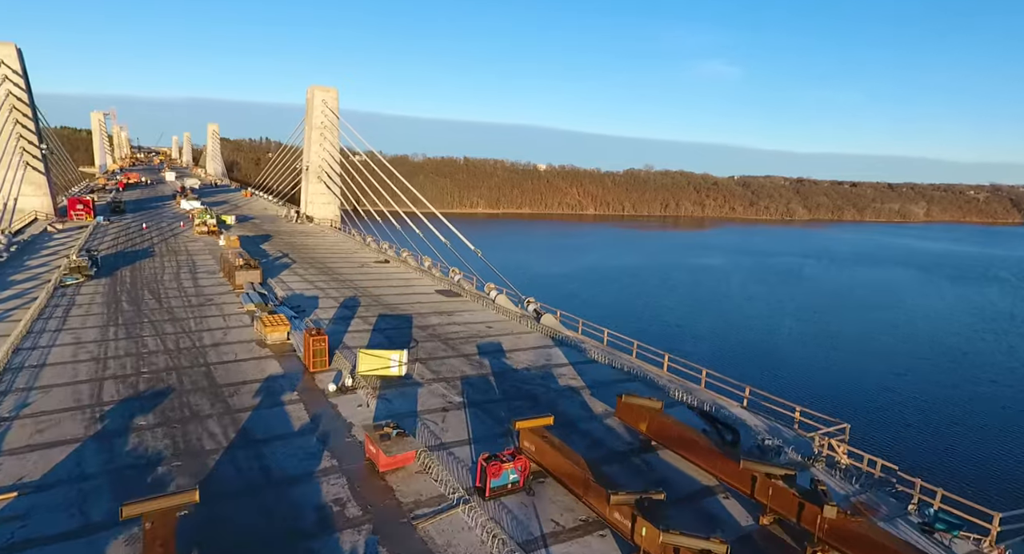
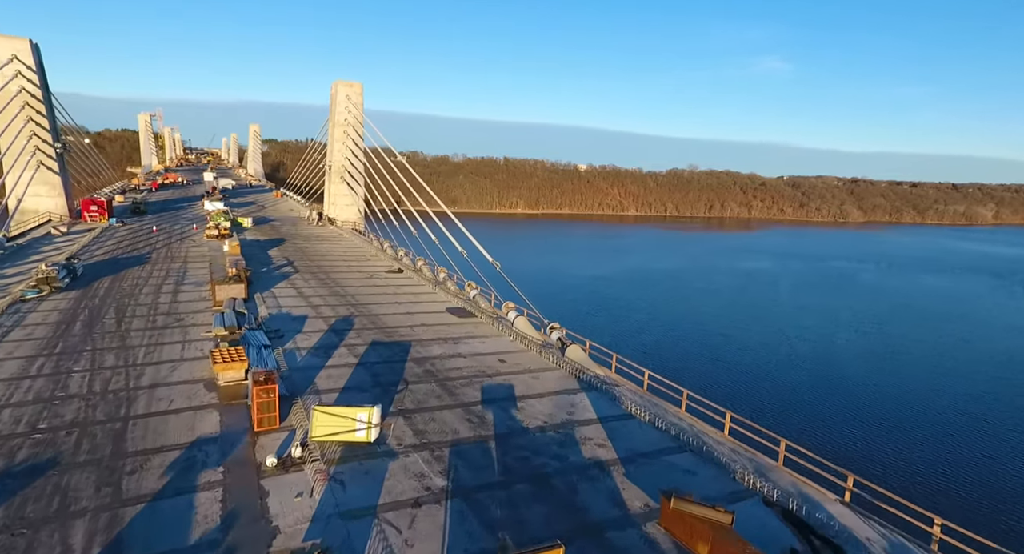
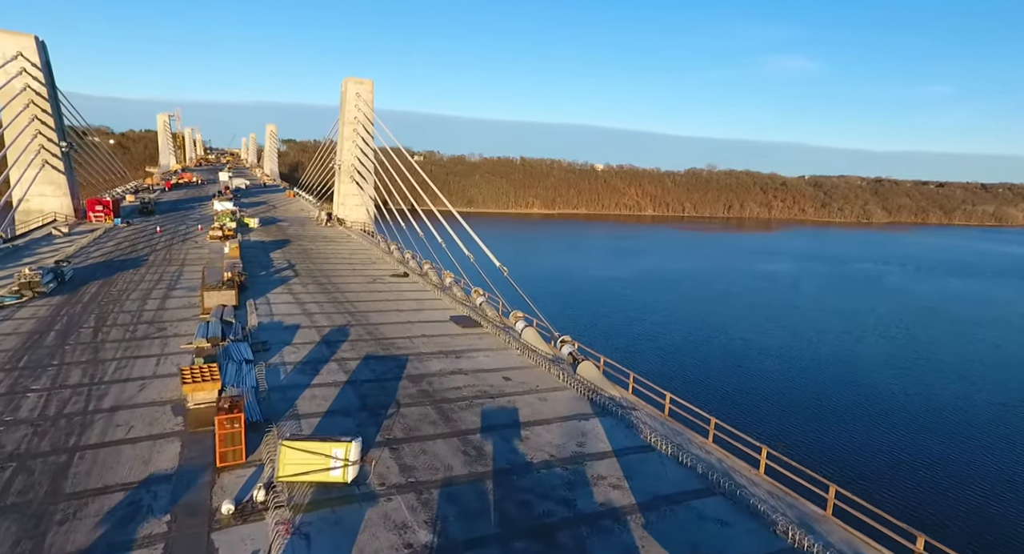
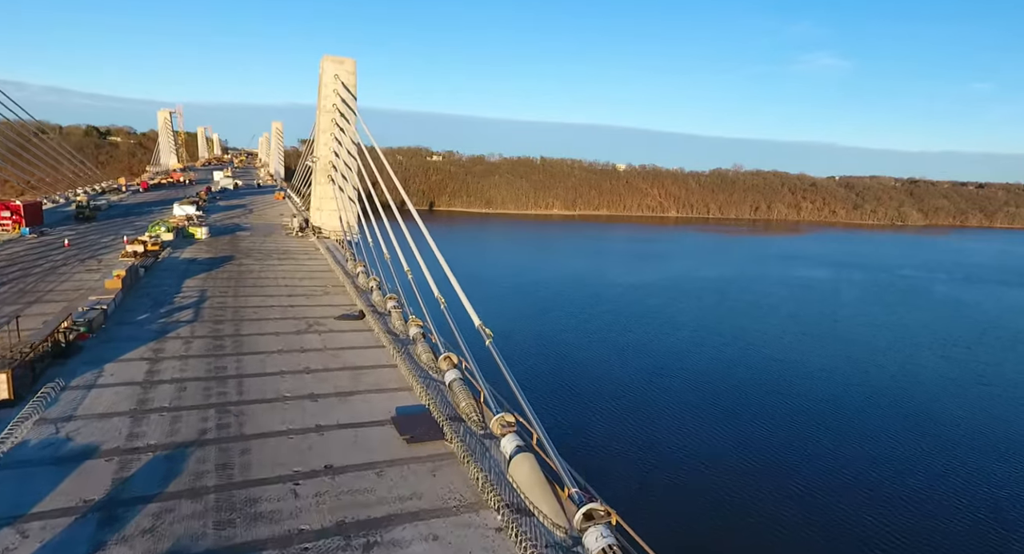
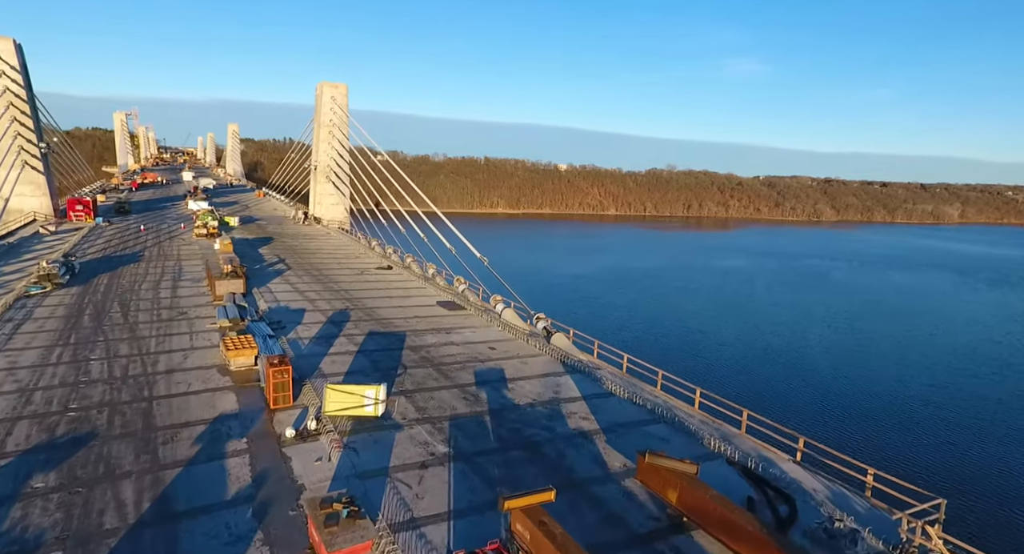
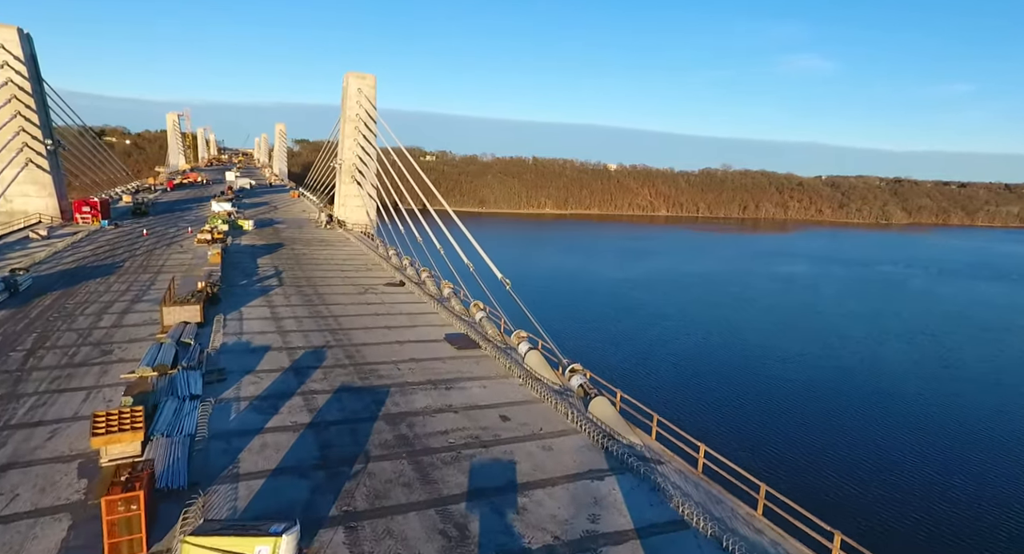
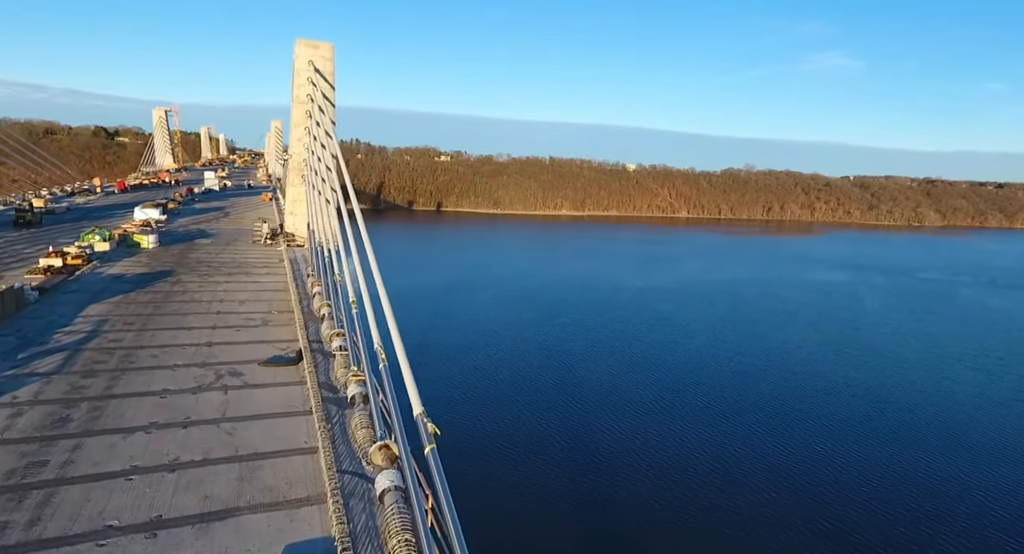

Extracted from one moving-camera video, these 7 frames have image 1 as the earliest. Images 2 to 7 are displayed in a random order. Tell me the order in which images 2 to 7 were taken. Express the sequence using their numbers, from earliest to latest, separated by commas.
5, 2, 3, 6, 4, 7
